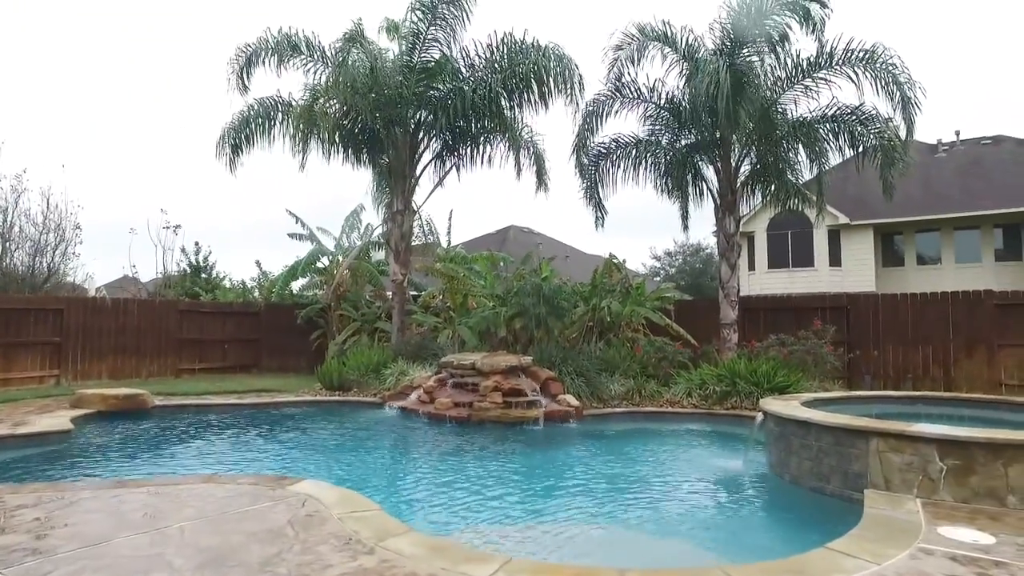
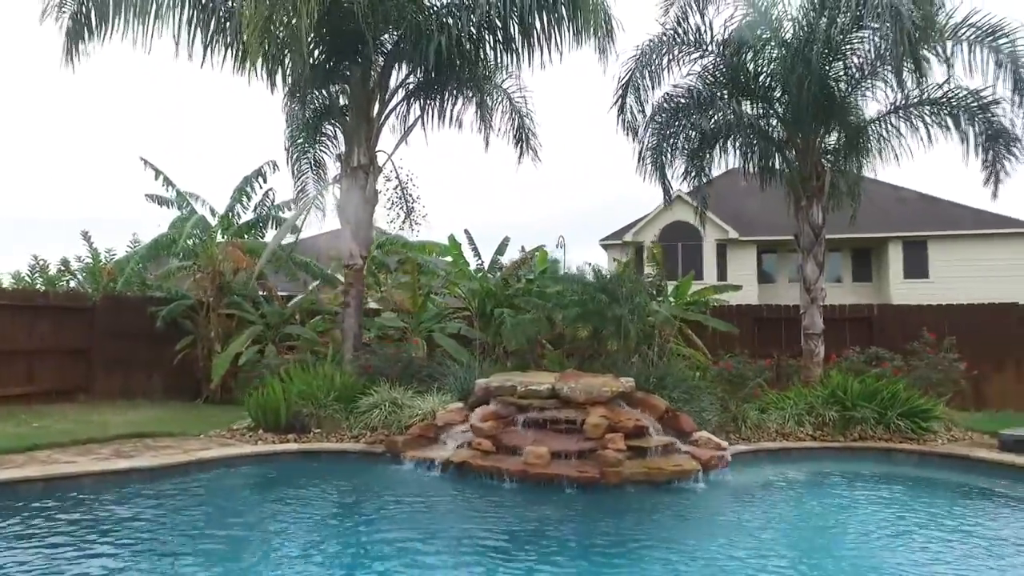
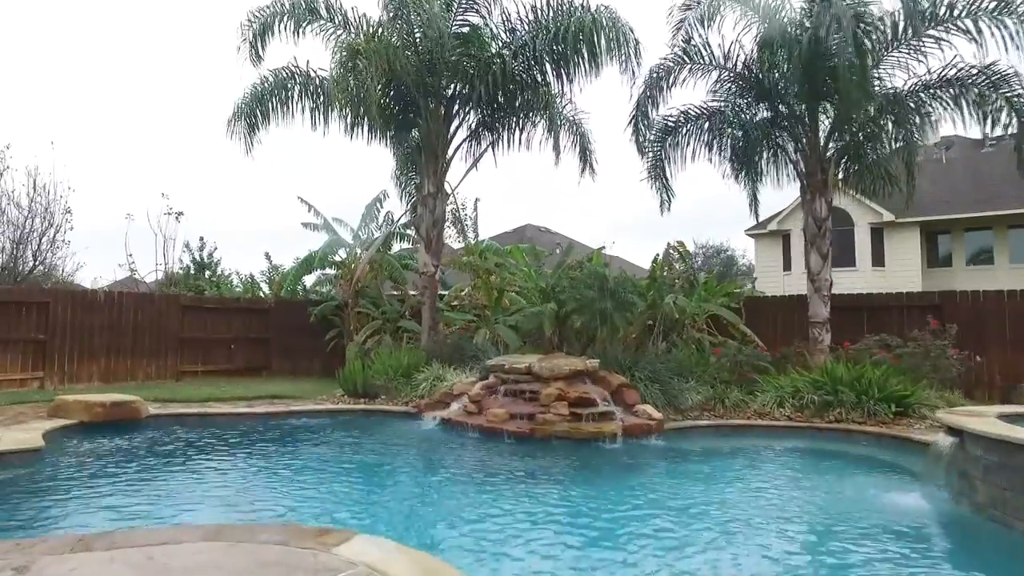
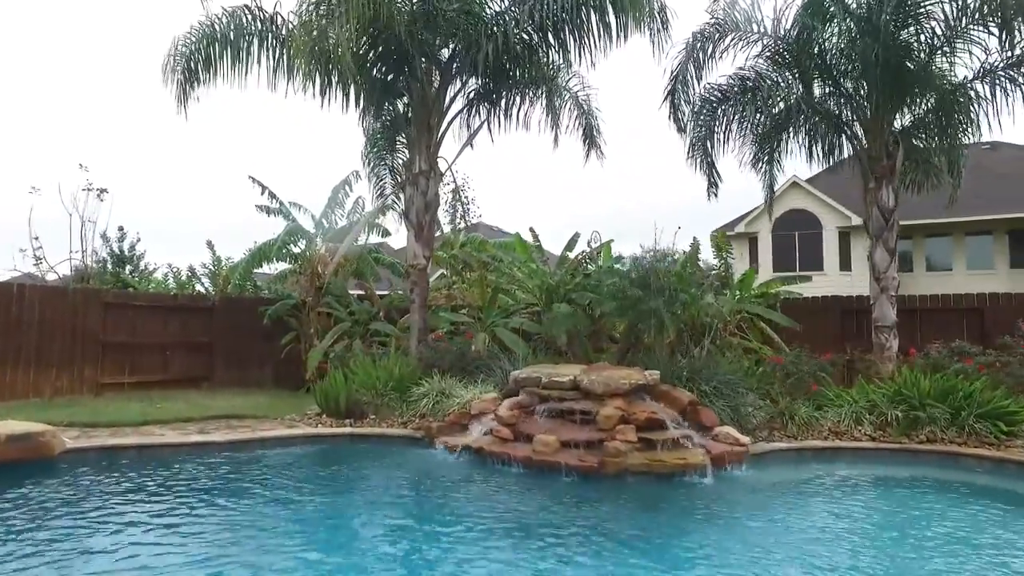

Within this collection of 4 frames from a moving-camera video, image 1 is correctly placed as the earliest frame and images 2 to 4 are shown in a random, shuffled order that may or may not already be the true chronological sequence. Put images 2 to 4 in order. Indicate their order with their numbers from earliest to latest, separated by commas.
3, 4, 2
